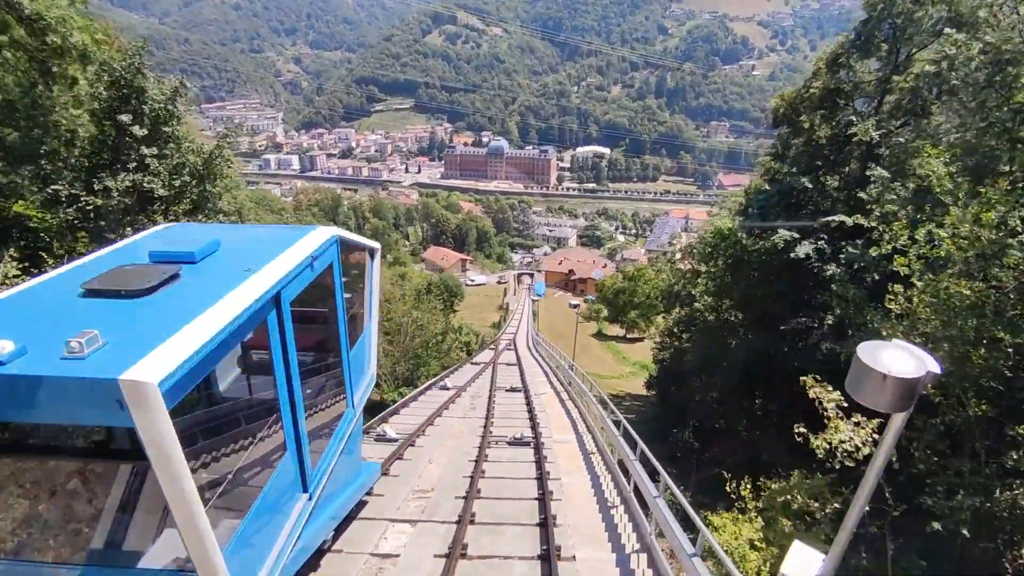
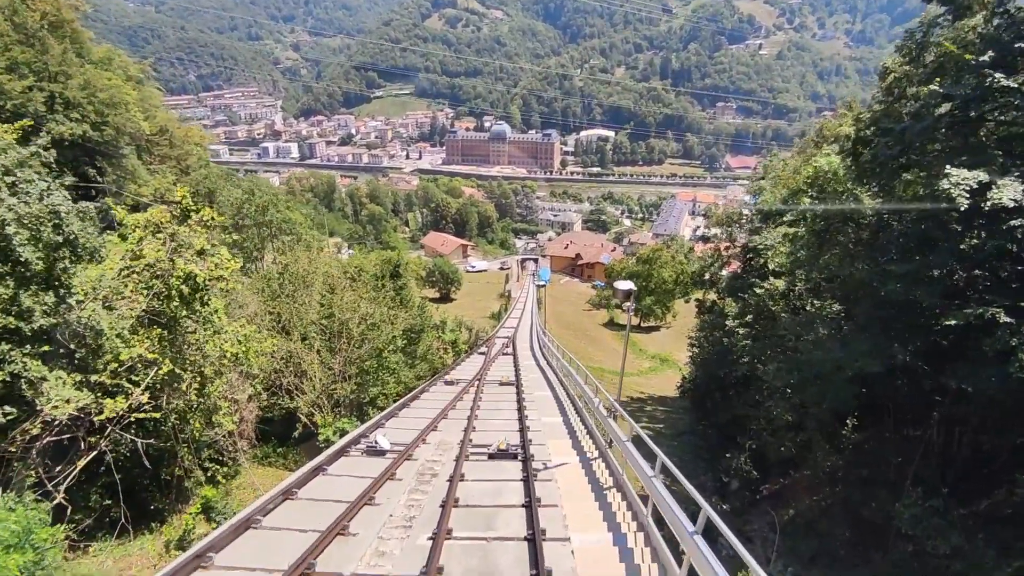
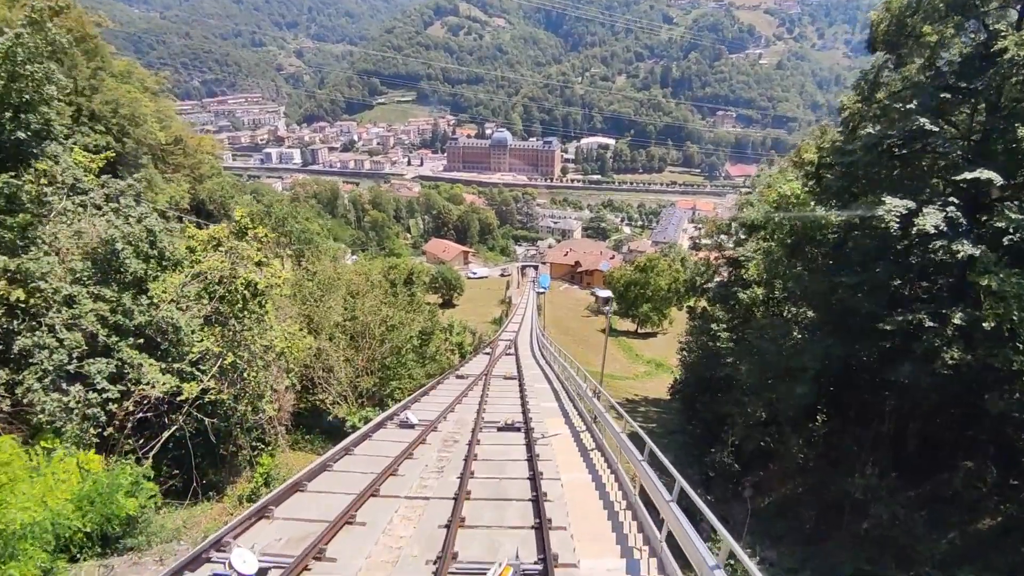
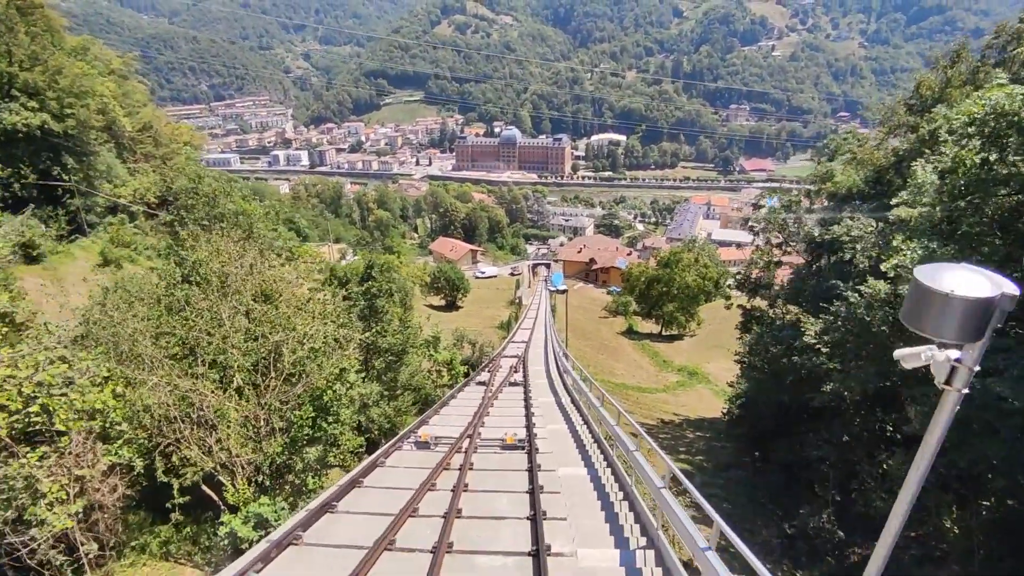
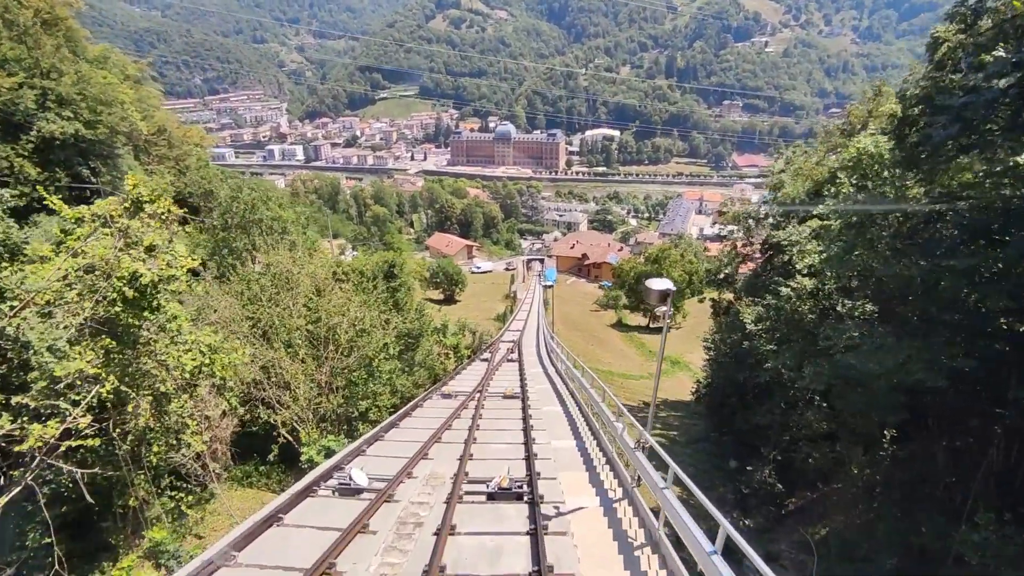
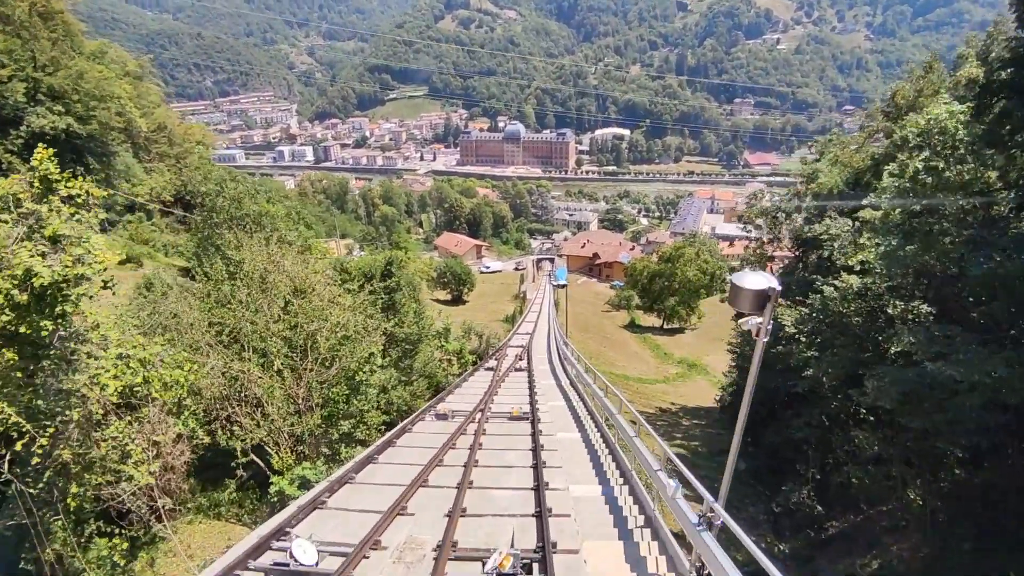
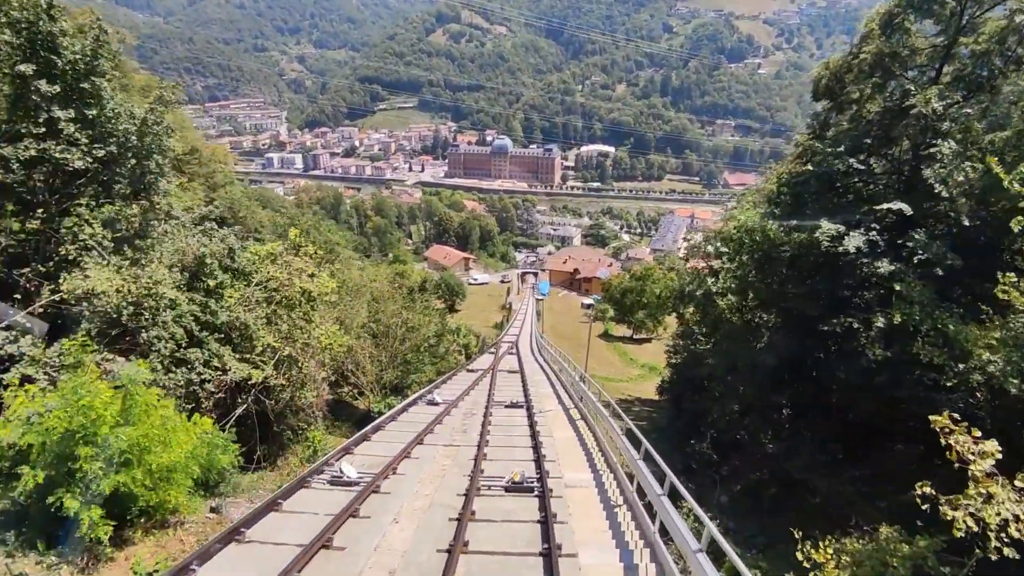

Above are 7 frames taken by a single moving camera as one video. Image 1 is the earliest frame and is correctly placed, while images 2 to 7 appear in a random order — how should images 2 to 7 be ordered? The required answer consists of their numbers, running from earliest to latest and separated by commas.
7, 3, 2, 5, 6, 4
